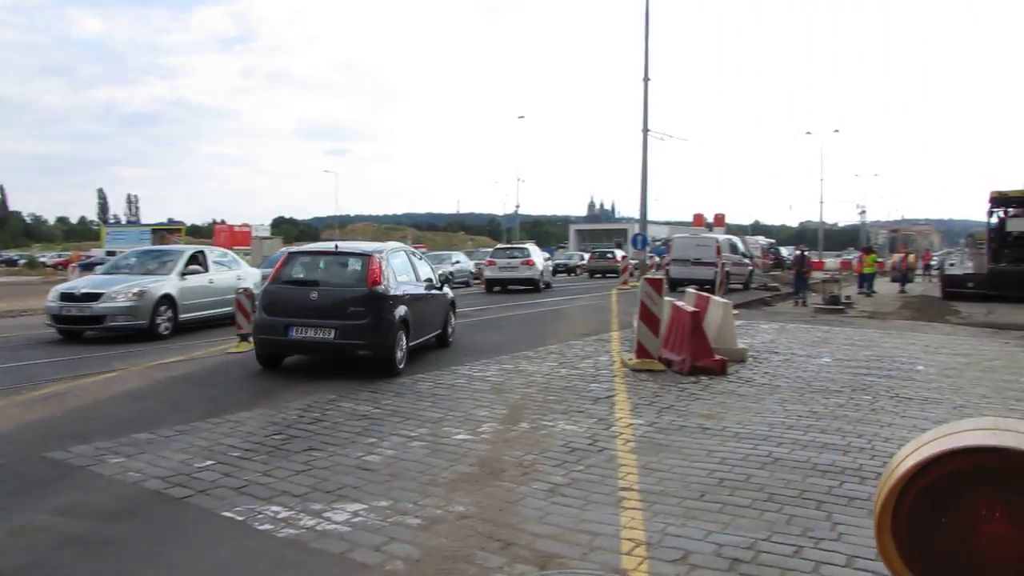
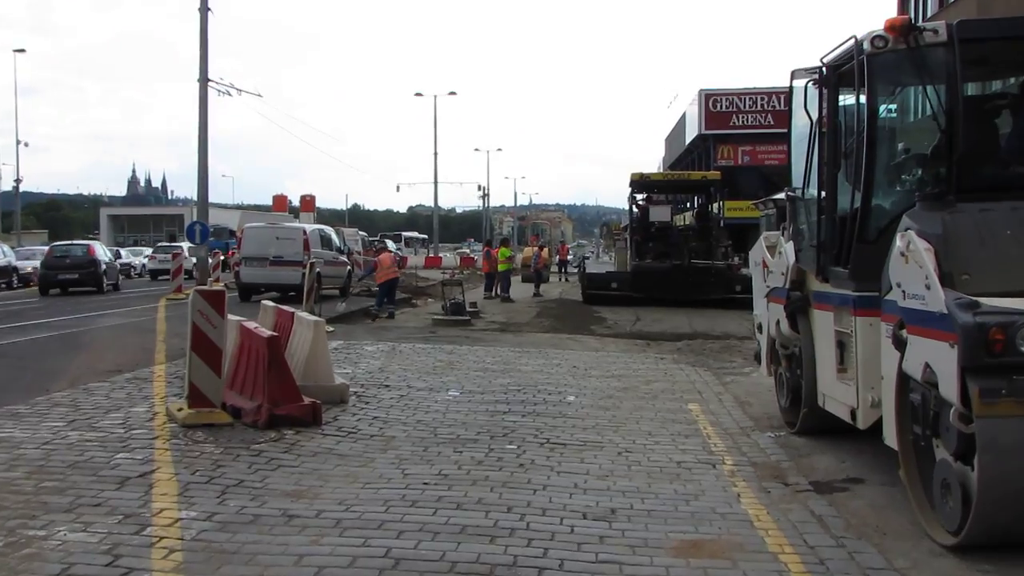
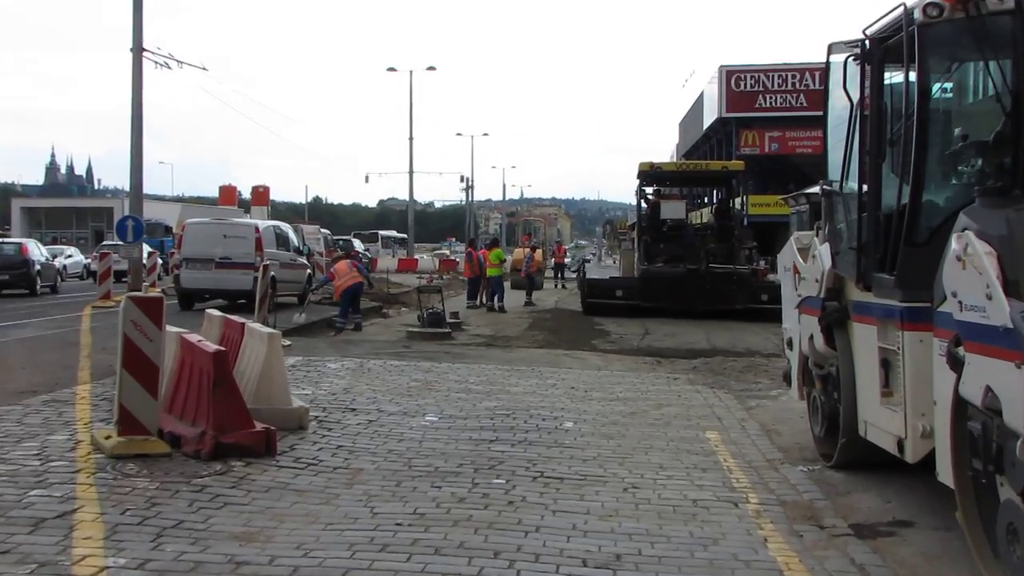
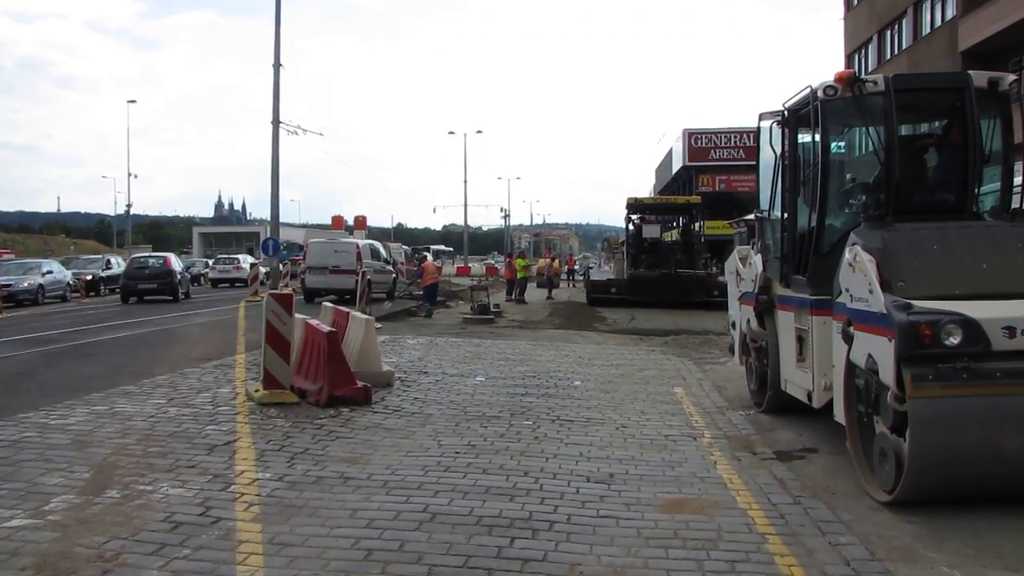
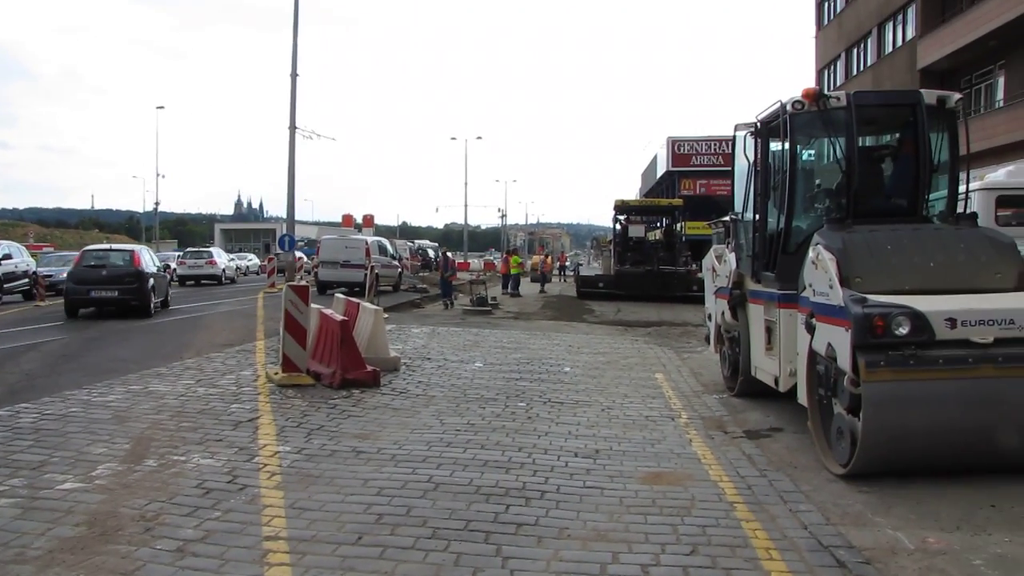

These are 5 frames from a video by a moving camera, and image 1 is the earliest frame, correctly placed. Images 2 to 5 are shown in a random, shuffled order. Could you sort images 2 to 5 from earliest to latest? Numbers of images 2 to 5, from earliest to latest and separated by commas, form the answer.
5, 4, 2, 3
